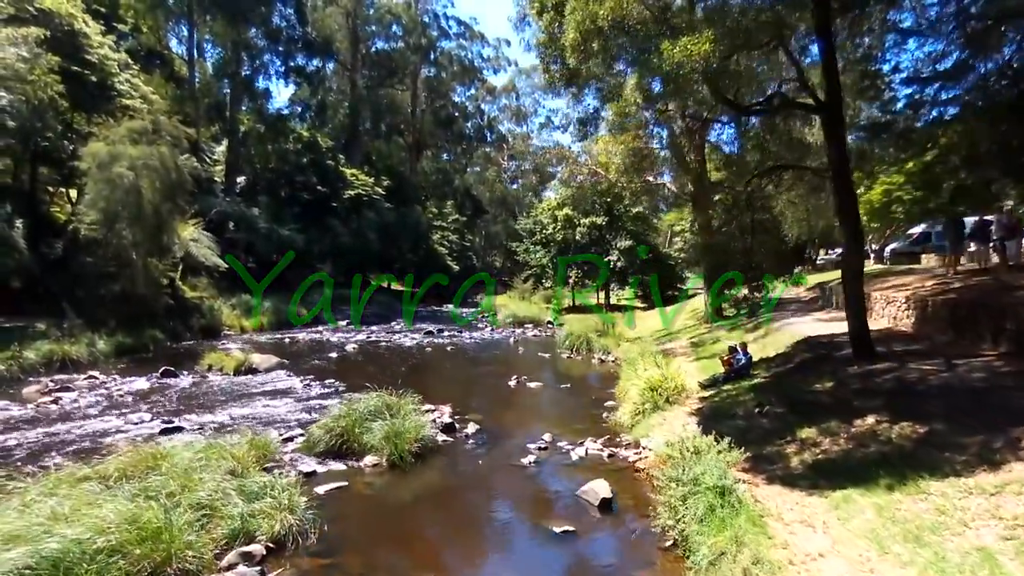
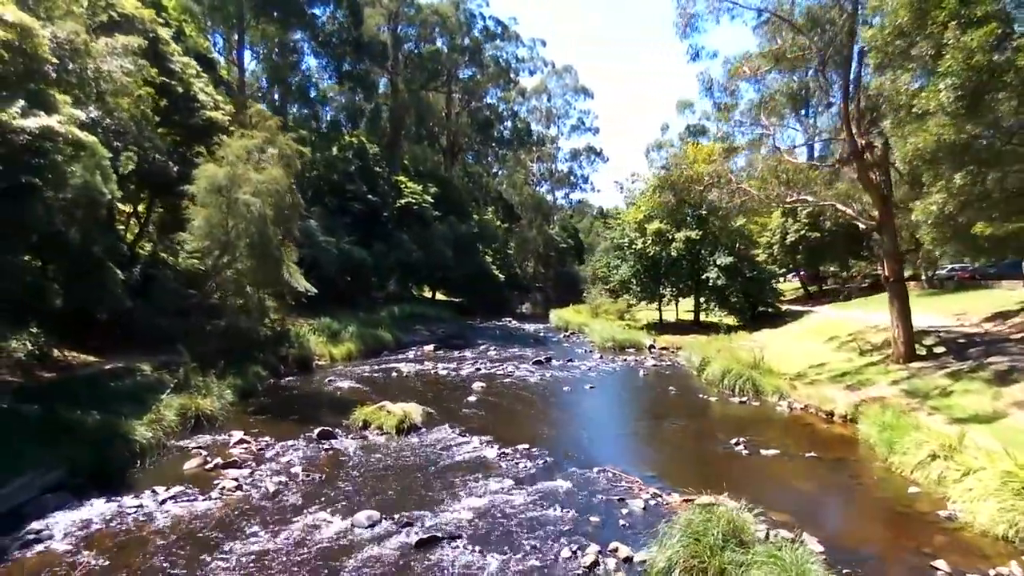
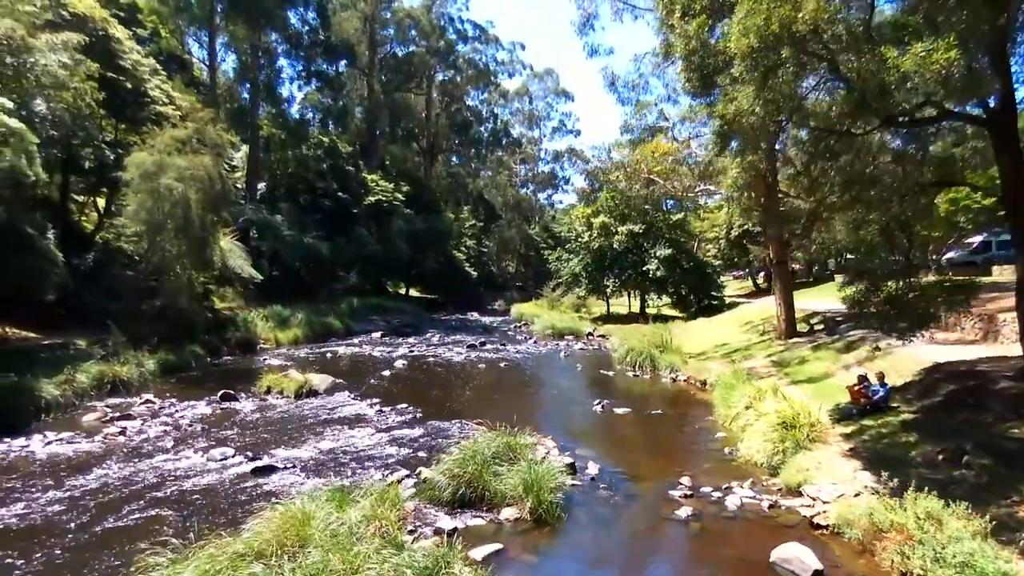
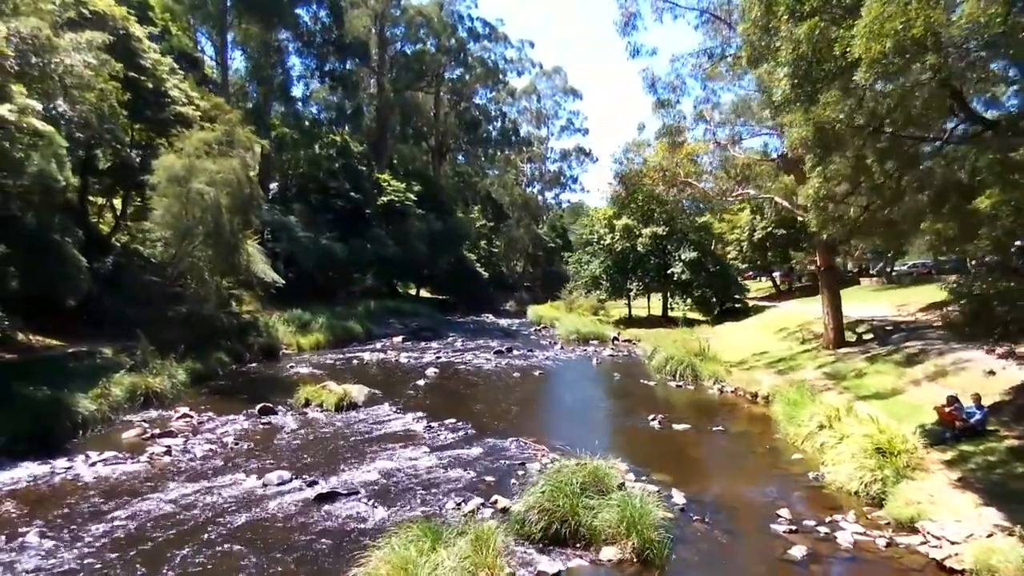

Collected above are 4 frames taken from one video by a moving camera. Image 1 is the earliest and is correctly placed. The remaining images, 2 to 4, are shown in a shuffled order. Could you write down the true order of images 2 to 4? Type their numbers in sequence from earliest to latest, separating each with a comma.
3, 4, 2
